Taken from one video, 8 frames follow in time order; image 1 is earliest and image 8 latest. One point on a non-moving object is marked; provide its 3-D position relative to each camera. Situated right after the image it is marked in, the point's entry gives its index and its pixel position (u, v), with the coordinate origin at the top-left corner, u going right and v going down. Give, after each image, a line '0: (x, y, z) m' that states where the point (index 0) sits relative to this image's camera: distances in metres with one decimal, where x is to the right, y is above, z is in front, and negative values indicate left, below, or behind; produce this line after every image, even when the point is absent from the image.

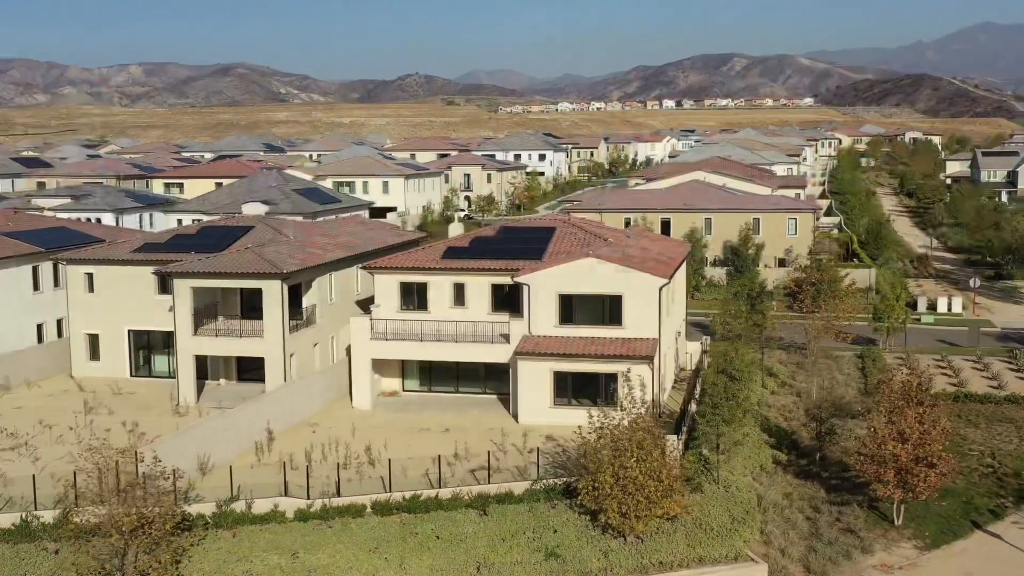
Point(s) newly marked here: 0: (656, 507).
0: (+2.3, -3.6, +18.7) m
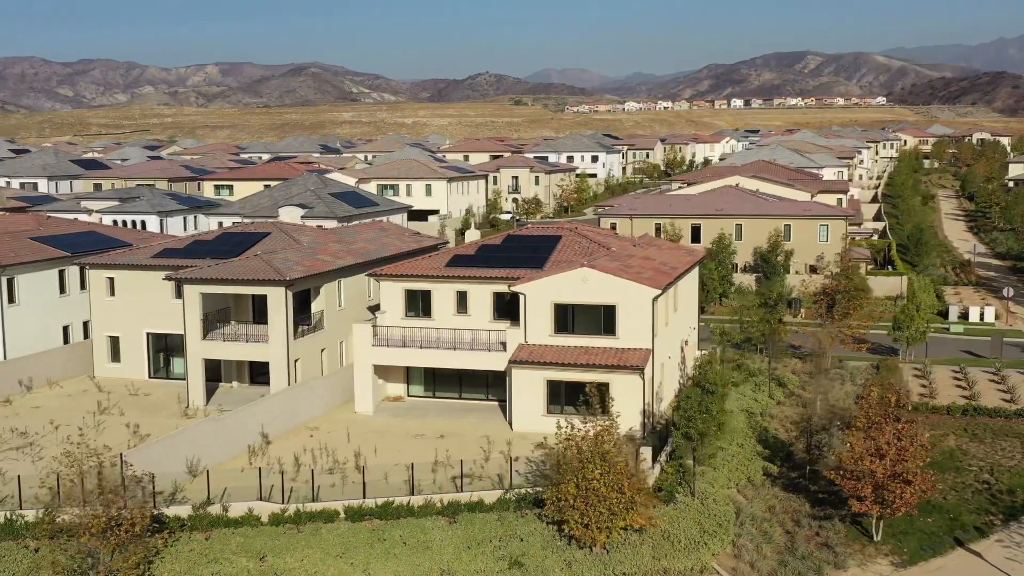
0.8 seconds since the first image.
0: (+1.7, -3.8, +18.9) m
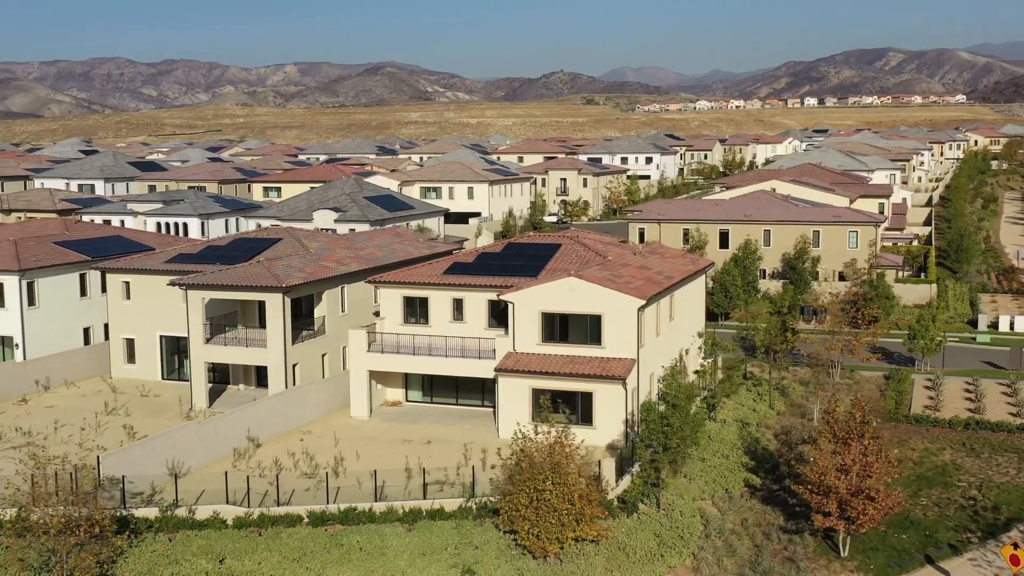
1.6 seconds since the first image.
0: (+0.9, -4.1, +19.1) m
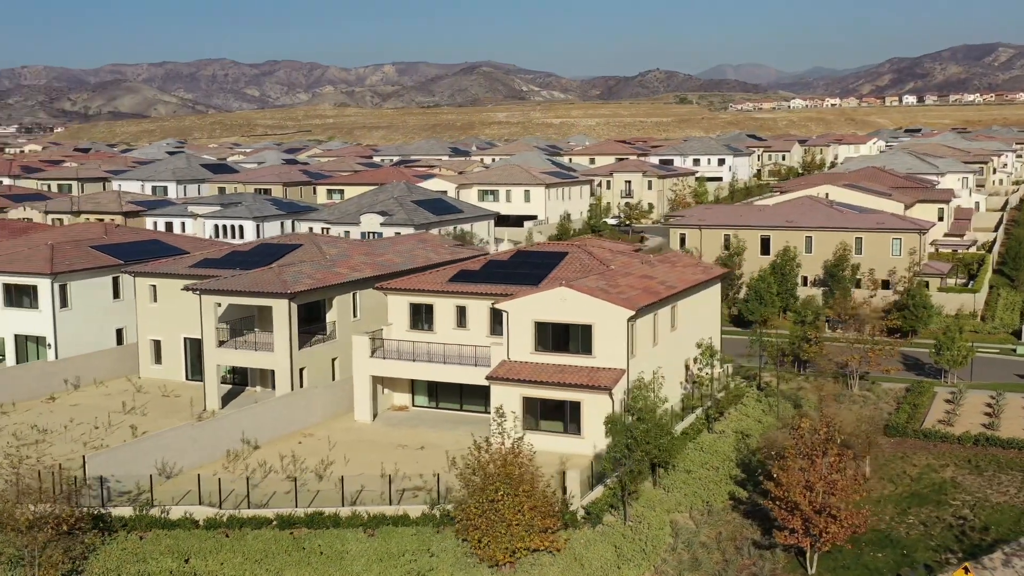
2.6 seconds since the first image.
0: (+0.1, -4.3, +19.4) m
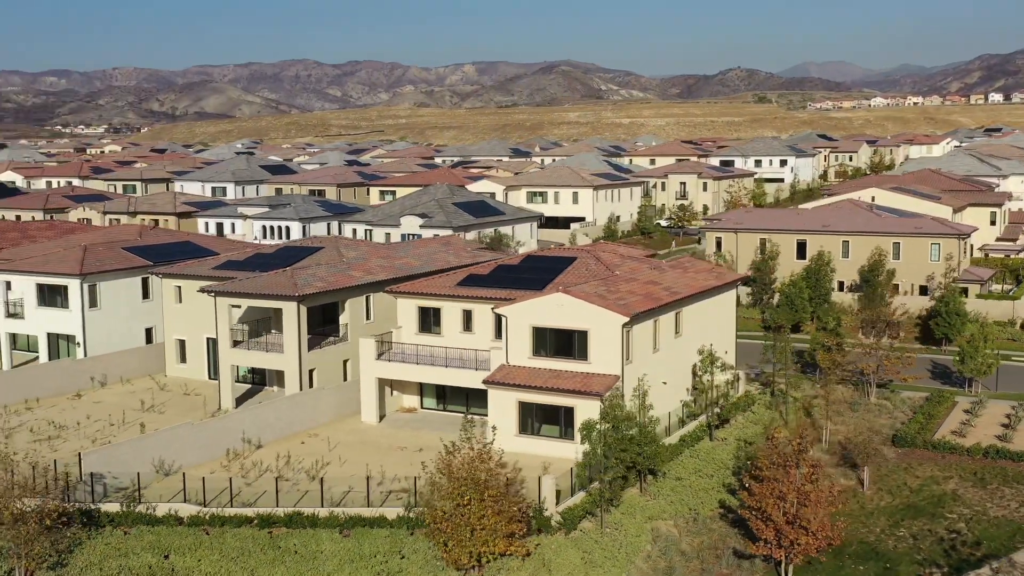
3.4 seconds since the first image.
0: (-0.5, -4.4, +19.6) m
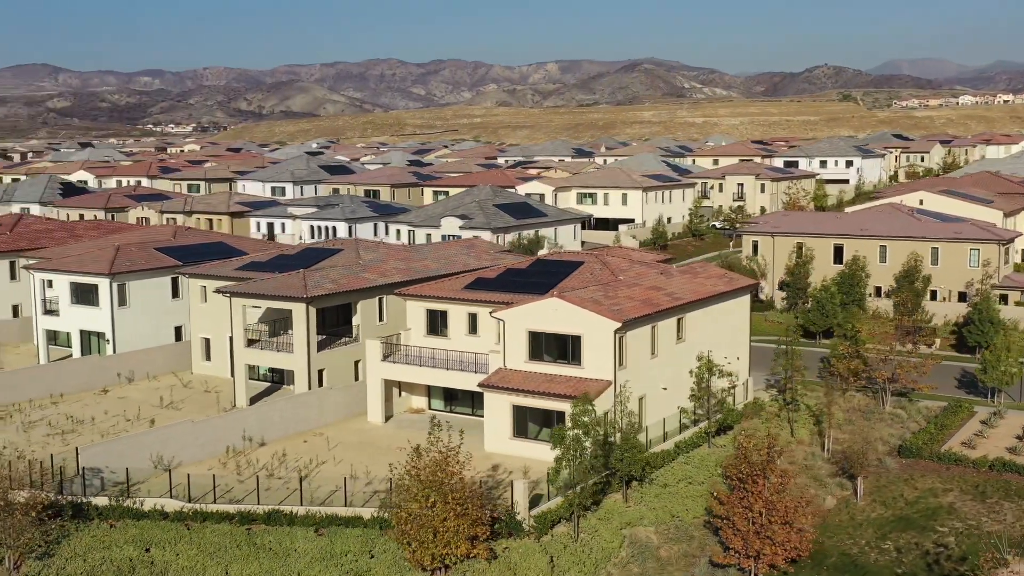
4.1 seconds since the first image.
0: (-1.2, -4.5, +19.9) m
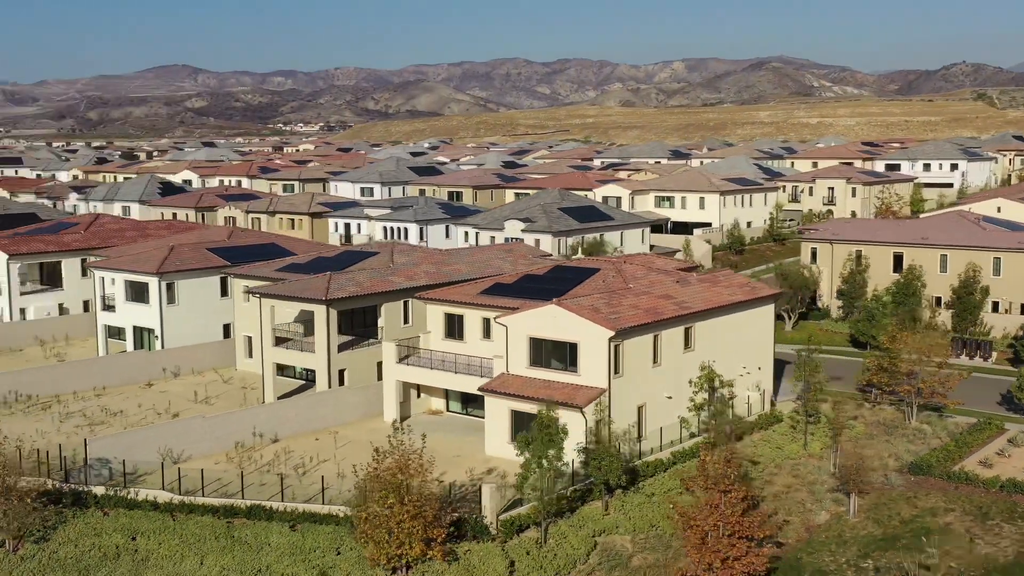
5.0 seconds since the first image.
0: (-2.0, -4.7, +20.5) m
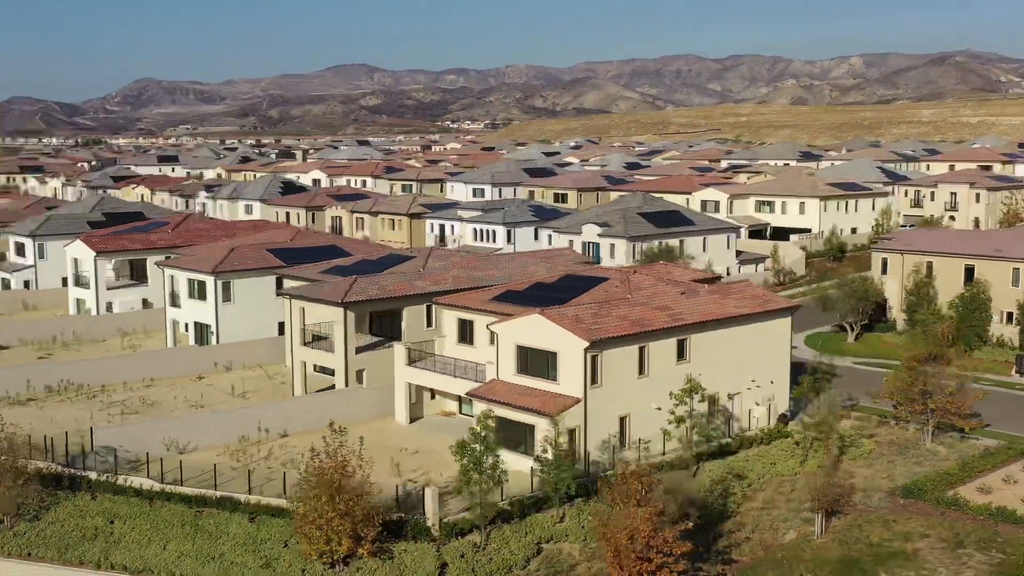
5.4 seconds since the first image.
0: (-3.4, -4.8, +21.5) m
